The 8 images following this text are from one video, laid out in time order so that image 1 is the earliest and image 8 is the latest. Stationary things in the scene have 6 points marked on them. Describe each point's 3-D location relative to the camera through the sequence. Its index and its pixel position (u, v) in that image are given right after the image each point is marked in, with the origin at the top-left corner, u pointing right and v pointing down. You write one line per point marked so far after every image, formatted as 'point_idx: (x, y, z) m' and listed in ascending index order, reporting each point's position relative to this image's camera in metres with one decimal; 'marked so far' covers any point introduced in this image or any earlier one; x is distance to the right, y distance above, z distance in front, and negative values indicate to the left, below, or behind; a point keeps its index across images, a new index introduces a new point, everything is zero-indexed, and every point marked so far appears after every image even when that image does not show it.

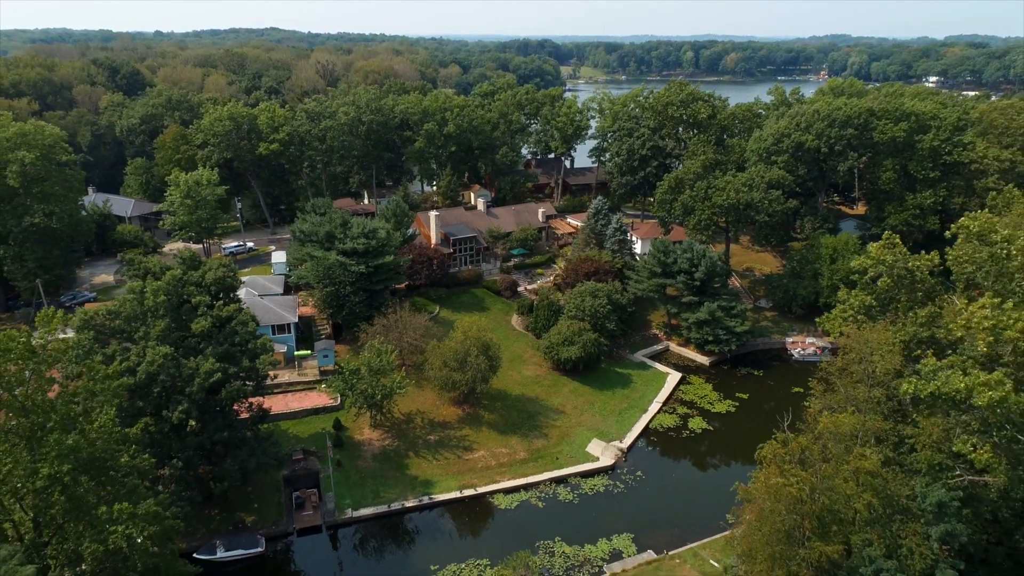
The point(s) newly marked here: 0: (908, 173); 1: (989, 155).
0: (+10.1, +2.9, +18.5) m
1: (+11.3, +3.1, +17.2) m
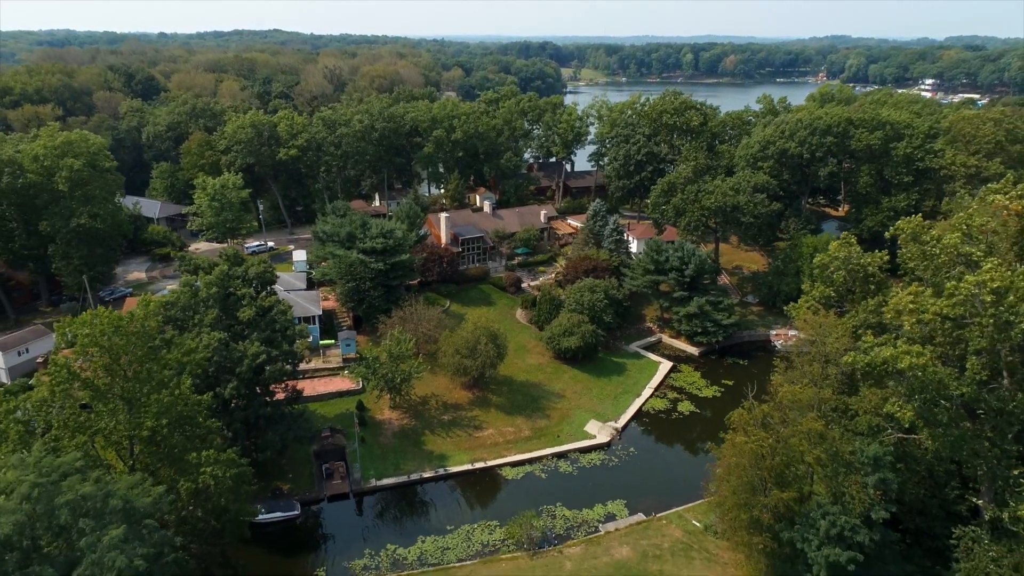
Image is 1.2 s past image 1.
0: (+10.3, +3.0, +19.9) m
1: (+11.5, +3.2, +18.7) m
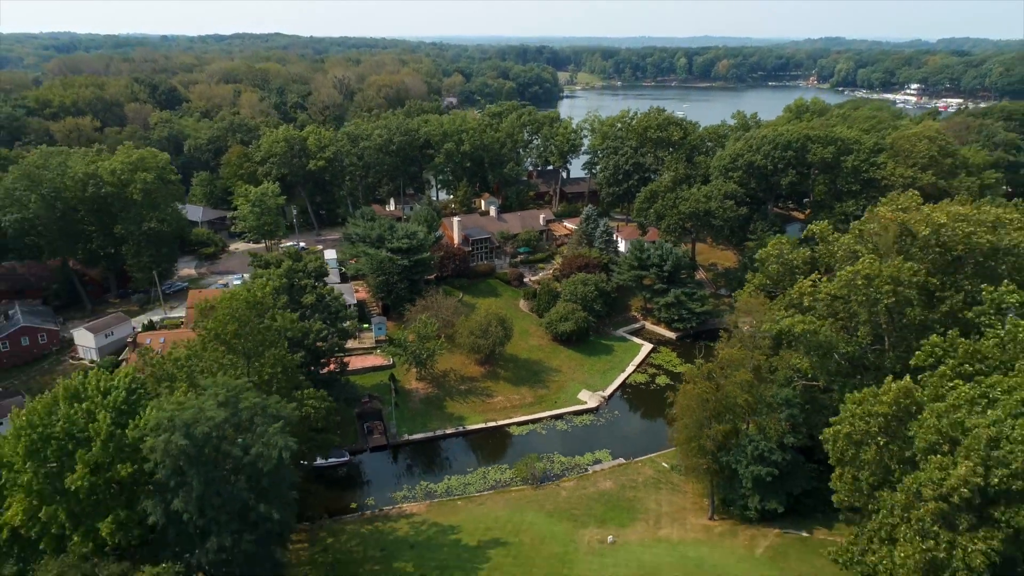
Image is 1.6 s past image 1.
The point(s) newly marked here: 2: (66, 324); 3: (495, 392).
0: (+10.4, +3.2, +23.1) m
1: (+11.6, +3.4, +21.8) m
2: (-12.2, -1.0, +19.9) m
3: (-0.4, -2.6, +18.0) m
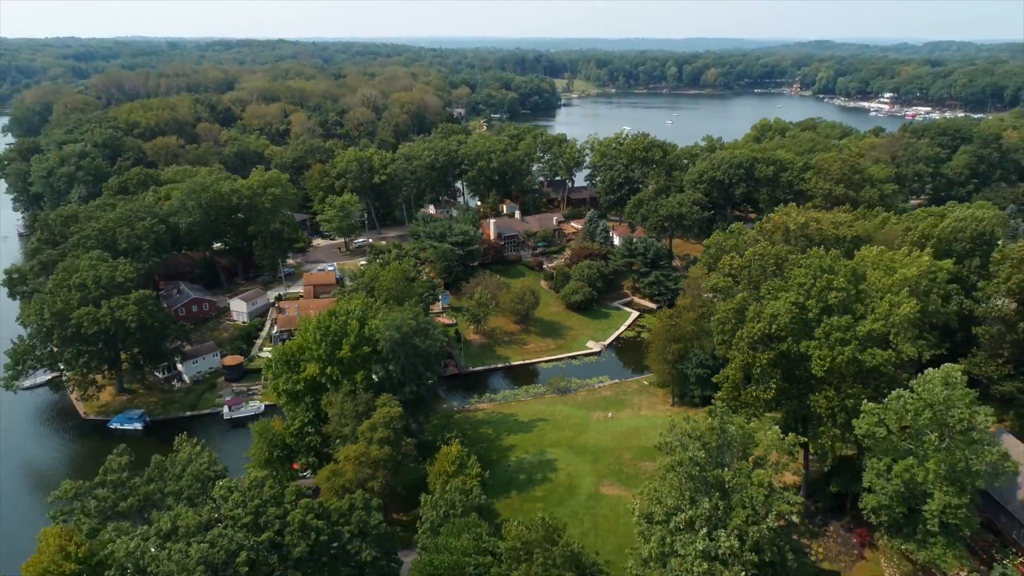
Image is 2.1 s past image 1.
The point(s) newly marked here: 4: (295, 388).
0: (+11.3, +3.9, +30.9) m
1: (+12.5, +4.1, +29.6) m
2: (-11.2, -0.4, +27.5) m
3: (+0.6, -1.9, +25.8) m
4: (-4.6, -2.1, +15.6) m
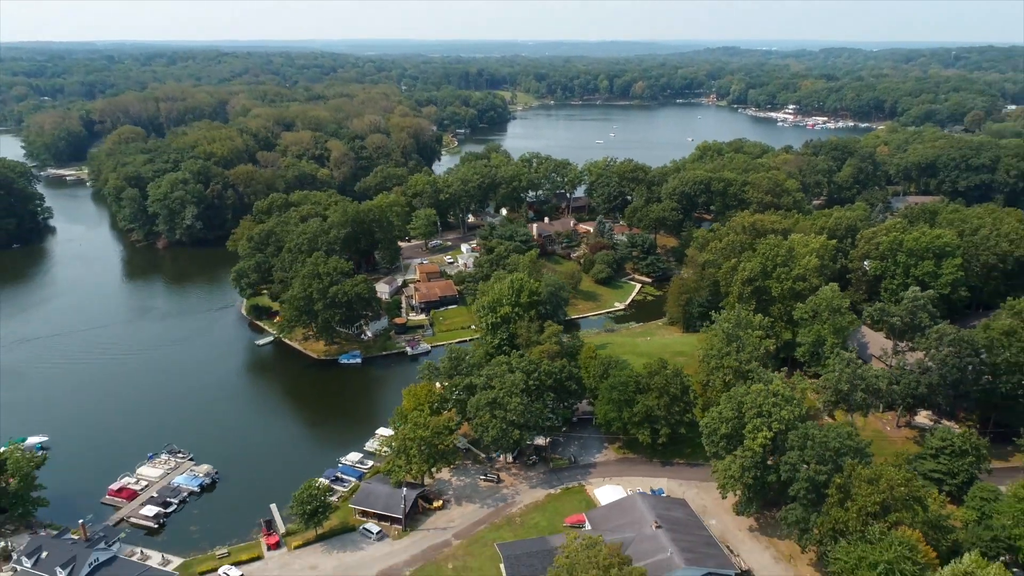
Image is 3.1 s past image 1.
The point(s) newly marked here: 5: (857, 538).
0: (+13.4, +5.3, +45.3) m
1: (+14.7, +5.6, +44.1) m
2: (-8.5, +0.2, +39.5) m
3: (+3.5, -0.9, +39.0) m
4: (-0.6, -1.3, +28.4) m
5: (+8.2, -5.8, +17.1) m
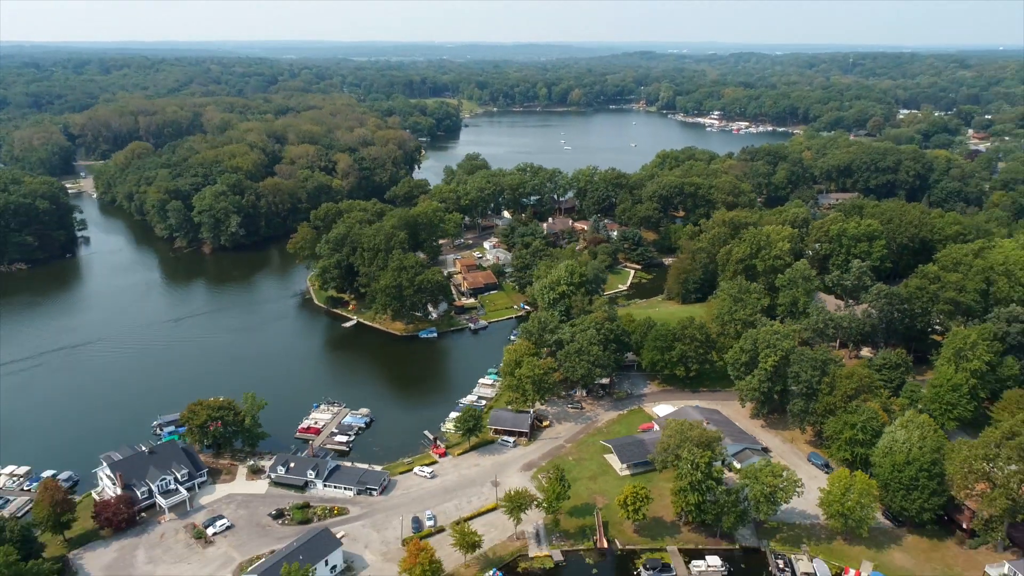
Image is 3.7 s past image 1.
0: (+14.2, +6.6, +55.7) m
1: (+15.6, +6.9, +54.7) m
2: (-6.8, +0.7, +47.7) m
3: (+5.2, 0.0, +48.5) m
4: (+2.2, -0.5, +37.5) m
5: (+12.4, -4.7, +27.2) m
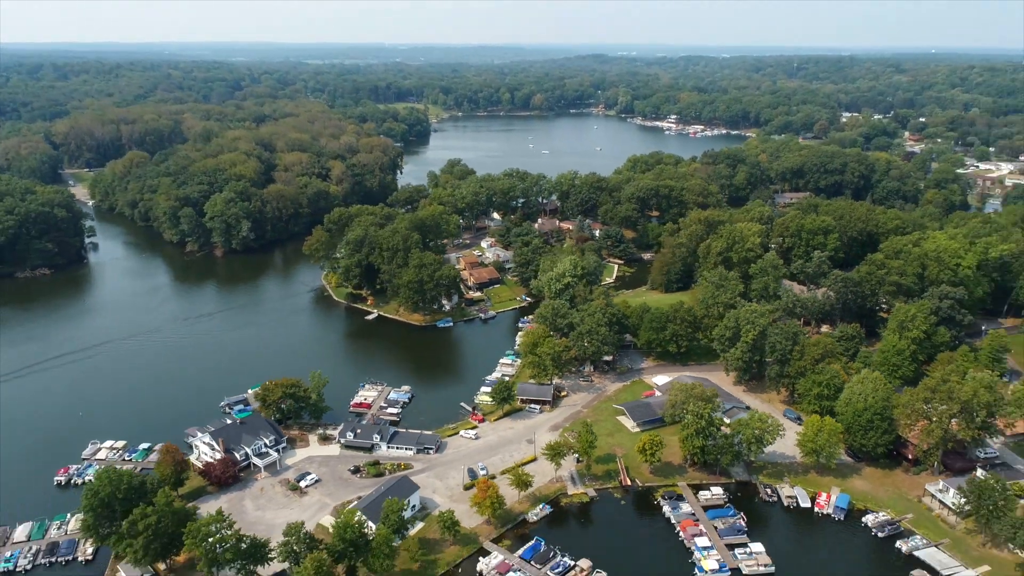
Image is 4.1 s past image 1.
0: (+13.5, +7.2, +61.9) m
1: (+15.0, +7.6, +61.0) m
2: (-6.8, +1.0, +52.6) m
3: (+5.1, +0.6, +54.1) m
4: (+2.9, 0.0, +43.0) m
5: (+13.7, -4.0, +33.3) m
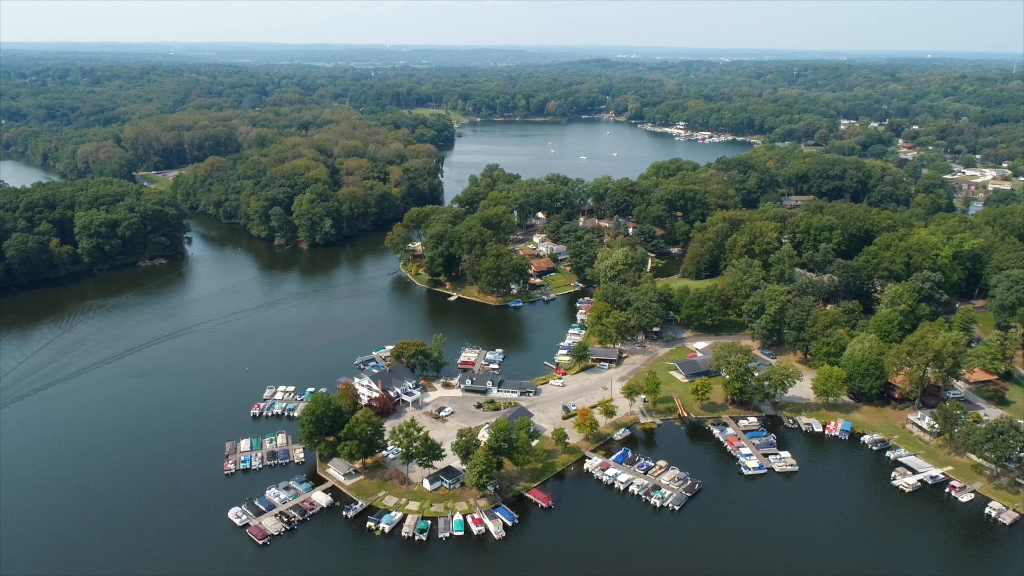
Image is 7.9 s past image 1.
0: (+18.0, +8.2, +71.6) m
1: (+19.5, +8.5, +70.7) m
2: (-2.3, +2.1, +62.2) m
3: (+9.6, +1.6, +63.7) m
4: (+7.4, +1.0, +52.6) m
5: (+18.3, -3.0, +42.9) m
